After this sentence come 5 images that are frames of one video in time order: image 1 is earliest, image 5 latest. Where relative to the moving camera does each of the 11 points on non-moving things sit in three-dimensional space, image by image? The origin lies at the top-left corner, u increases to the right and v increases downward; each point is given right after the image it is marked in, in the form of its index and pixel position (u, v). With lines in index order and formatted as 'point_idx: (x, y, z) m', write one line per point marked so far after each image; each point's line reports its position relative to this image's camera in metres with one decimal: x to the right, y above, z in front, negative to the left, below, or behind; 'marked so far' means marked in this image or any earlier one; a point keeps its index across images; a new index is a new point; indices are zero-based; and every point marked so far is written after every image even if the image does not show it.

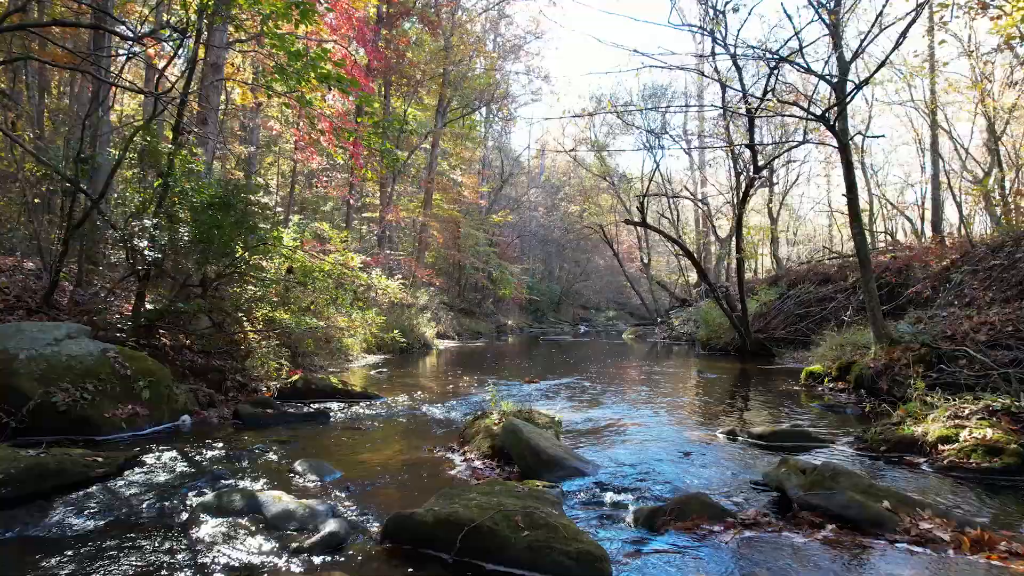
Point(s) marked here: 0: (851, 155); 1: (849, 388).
0: (+5.2, +2.1, +8.1) m
1: (+5.1, -1.5, +8.1) m
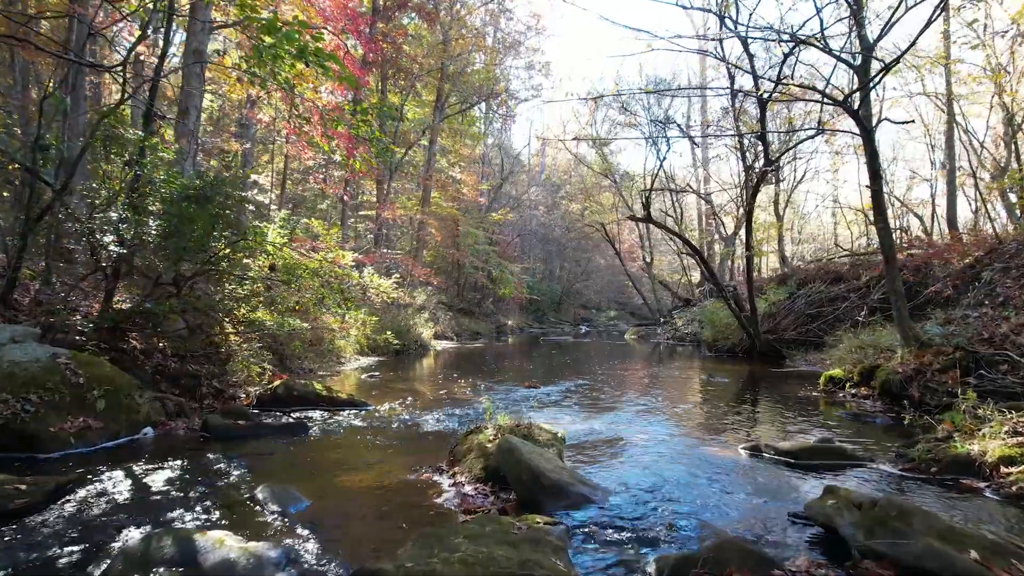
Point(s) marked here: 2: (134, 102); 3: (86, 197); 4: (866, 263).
0: (+5.2, +2.1, +7.5) m
1: (+5.1, -1.5, +7.5) m
2: (-5.3, +2.6, +7.5) m
3: (-5.5, +1.2, +6.8) m
4: (+9.2, +0.6, +13.7) m
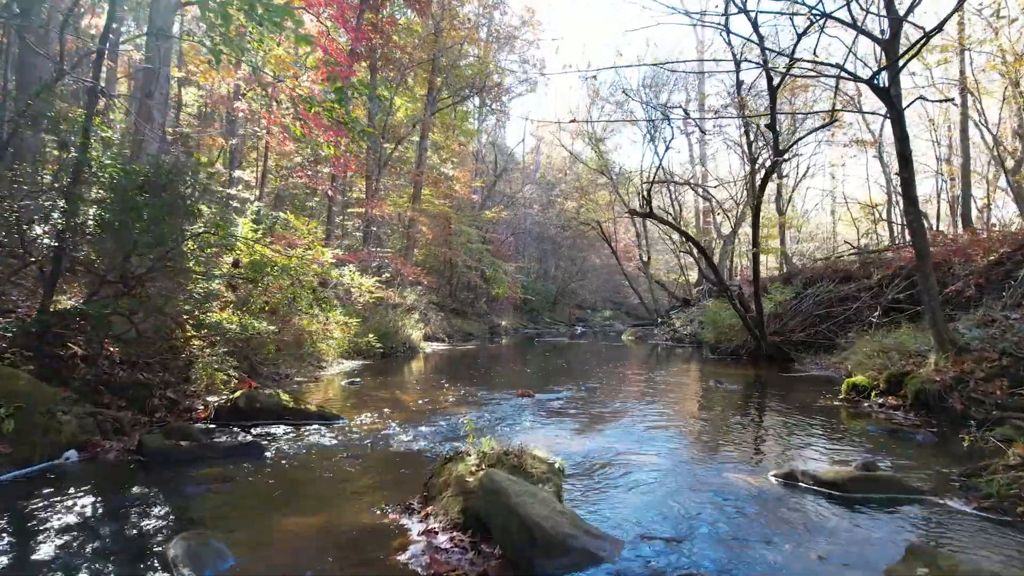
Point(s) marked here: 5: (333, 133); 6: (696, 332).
0: (+5.1, +2.1, +6.8) m
1: (+5.0, -1.5, +6.7) m
2: (-5.5, +2.7, +6.6) m
3: (-5.6, +1.2, +6.0) m
4: (+9.0, +0.6, +13.0) m
5: (-4.2, +3.6, +12.1) m
6: (+6.9, -1.6, +19.8) m
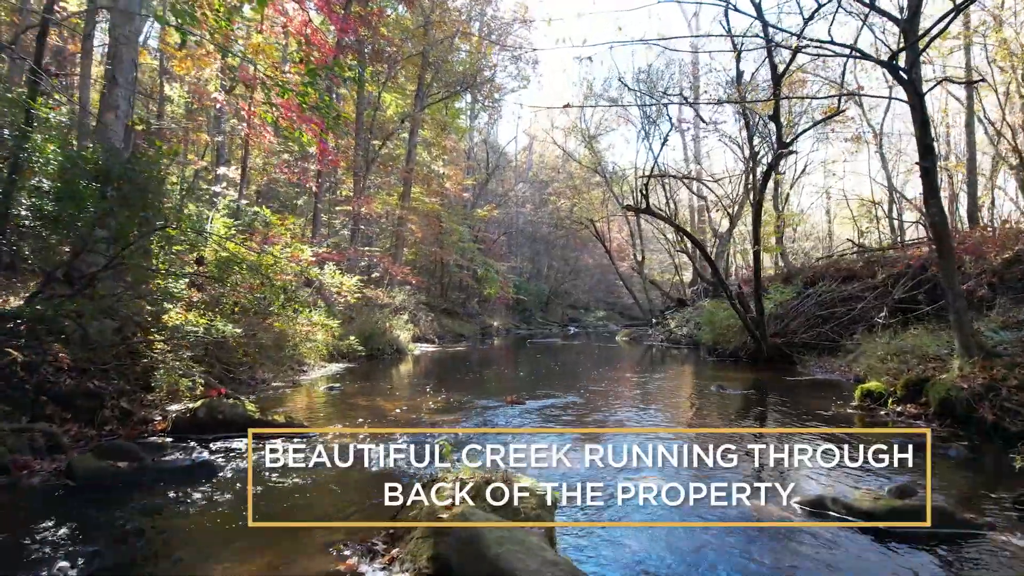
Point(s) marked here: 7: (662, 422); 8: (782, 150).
0: (+4.9, +2.1, +6.3) m
1: (+4.8, -1.5, +6.2) m
2: (-5.6, +2.7, +6.0) m
3: (-5.7, +1.2, +5.3) m
4: (+8.8, +0.7, +12.5) m
5: (-4.4, +3.6, +11.5) m
6: (+6.6, -1.6, +19.3) m
7: (+2.2, -1.9, +7.7) m
8: (+6.1, +3.1, +12.0) m
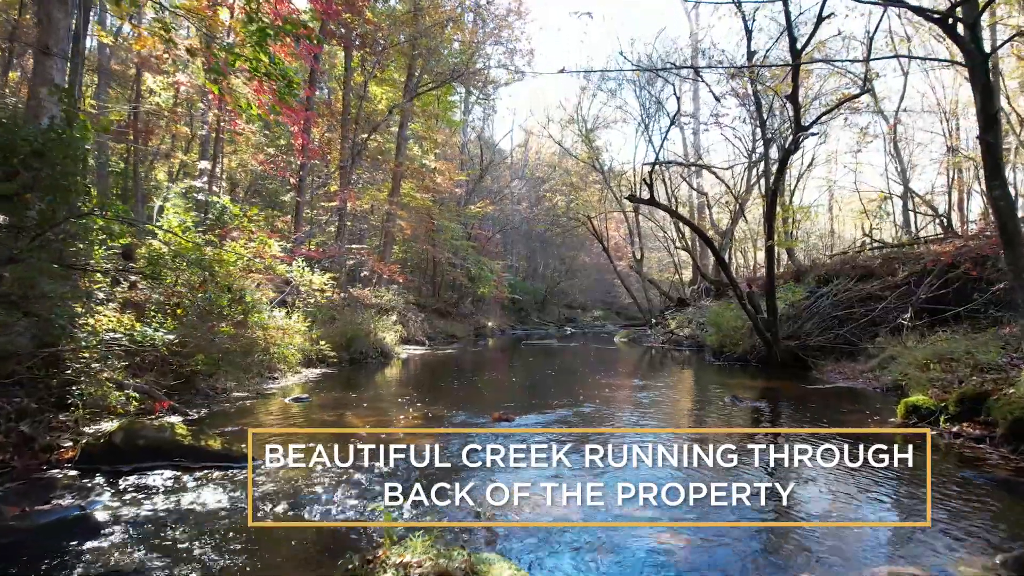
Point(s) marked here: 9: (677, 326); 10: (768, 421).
0: (+4.8, +2.1, +5.3) m
1: (+4.7, -1.5, +5.2) m
2: (-5.7, +2.7, +4.9) m
3: (-5.9, +1.2, +4.2) m
4: (+8.6, +0.7, +11.5) m
5: (-4.6, +3.6, +10.4) m
6: (+6.4, -1.6, +18.3) m
7: (+2.0, -1.9, +6.7) m
8: (+5.9, +3.1, +11.0) m
9: (+6.3, -1.4, +19.8) m
10: (+3.7, -1.9, +7.6) m
